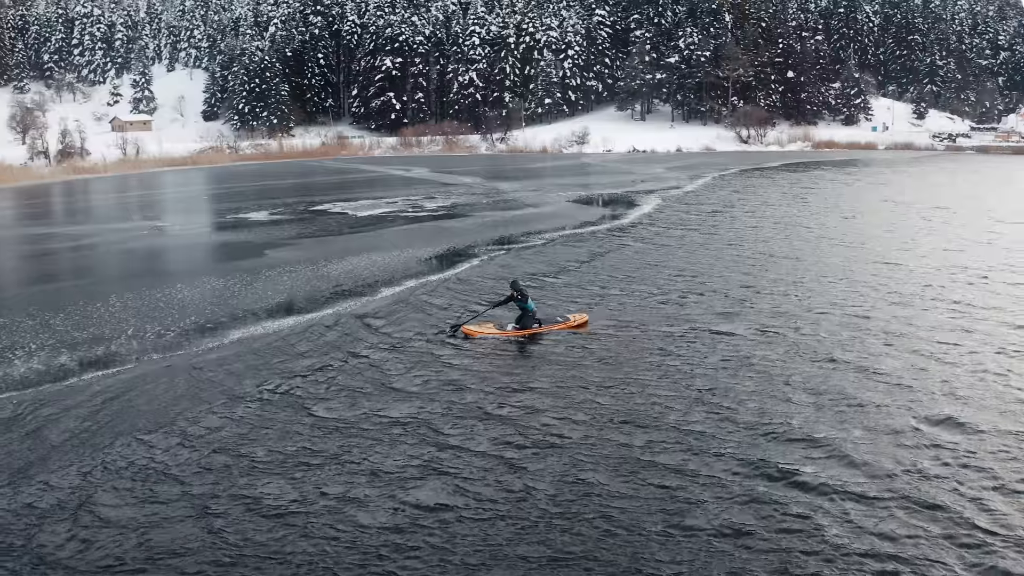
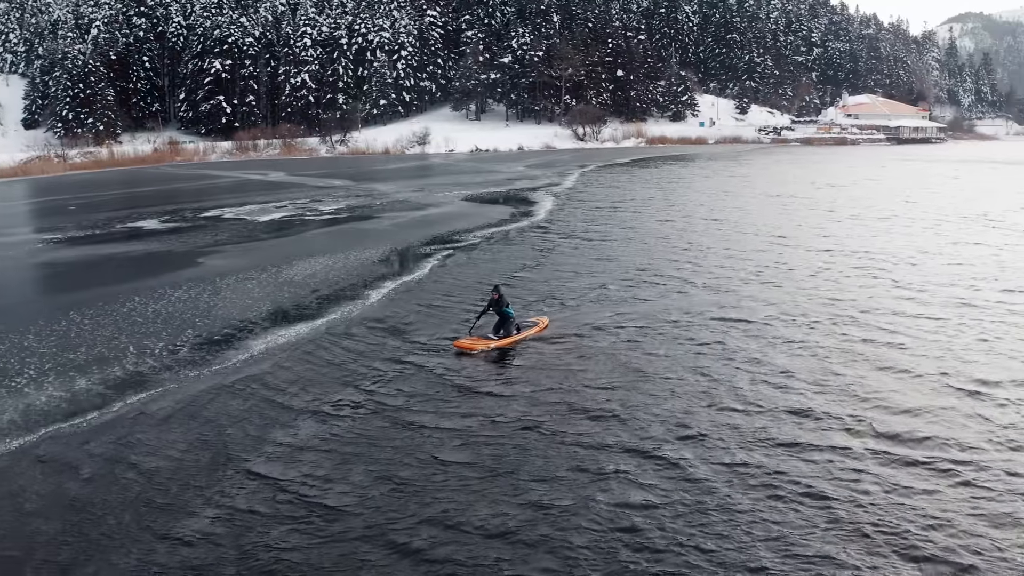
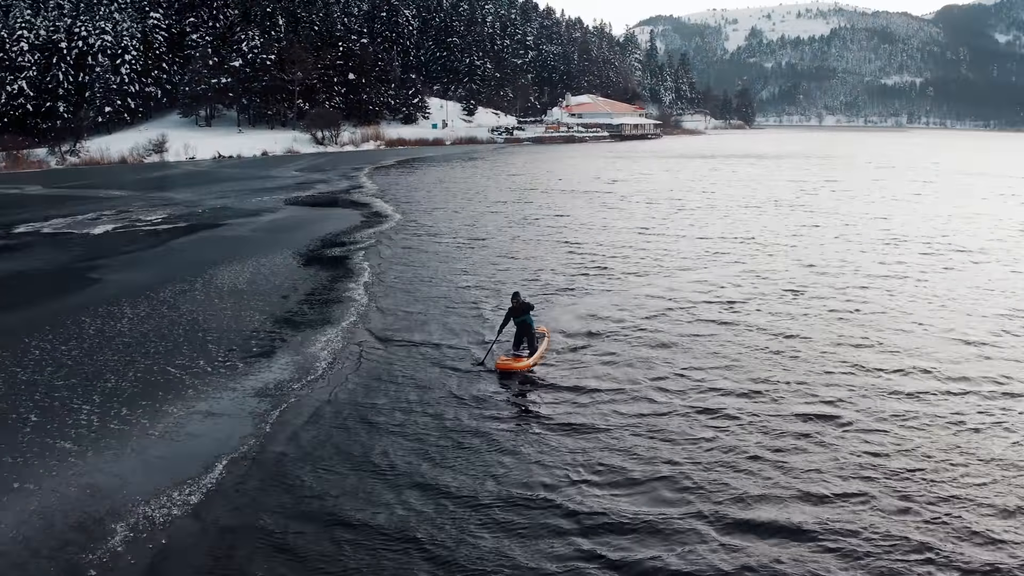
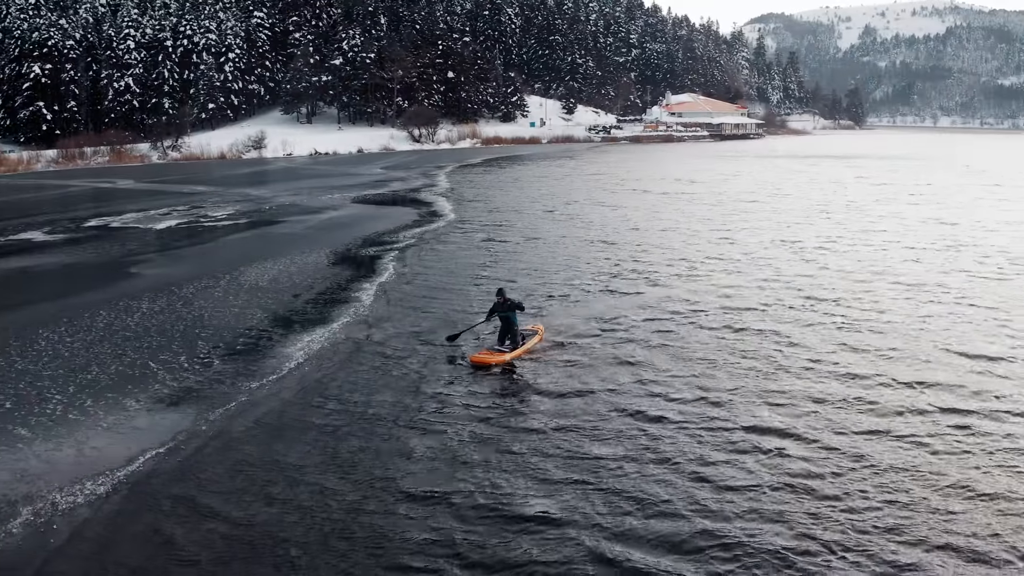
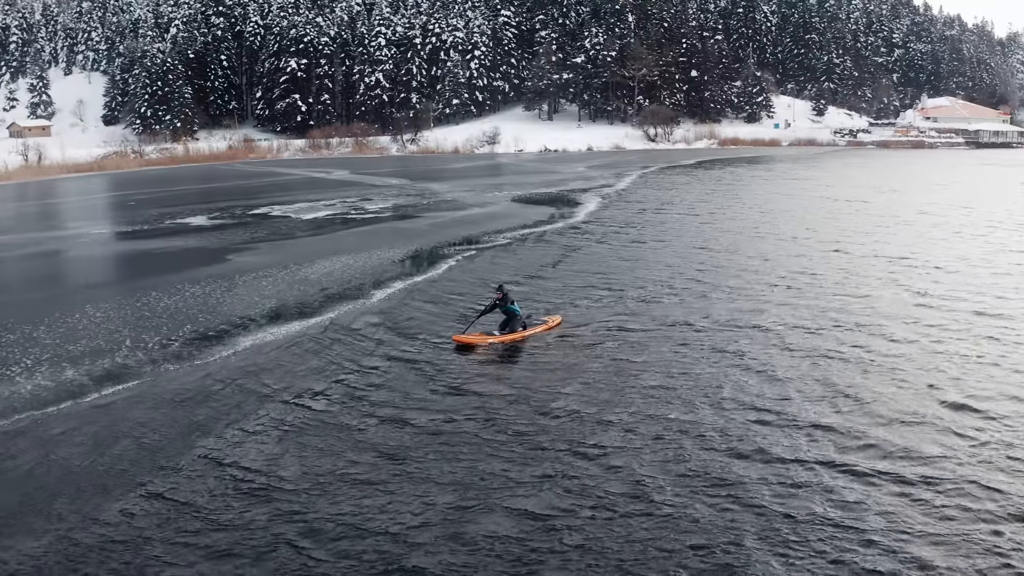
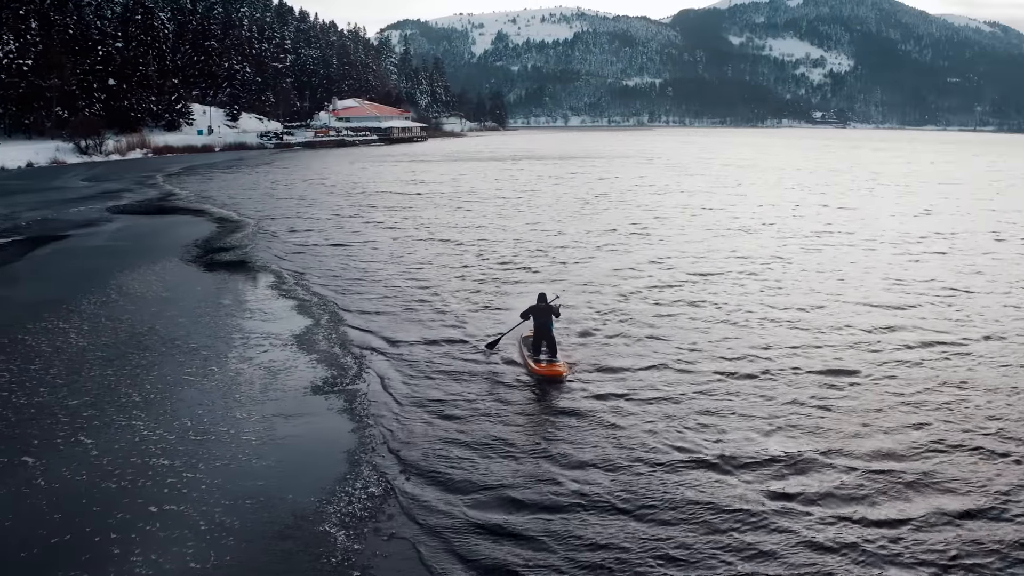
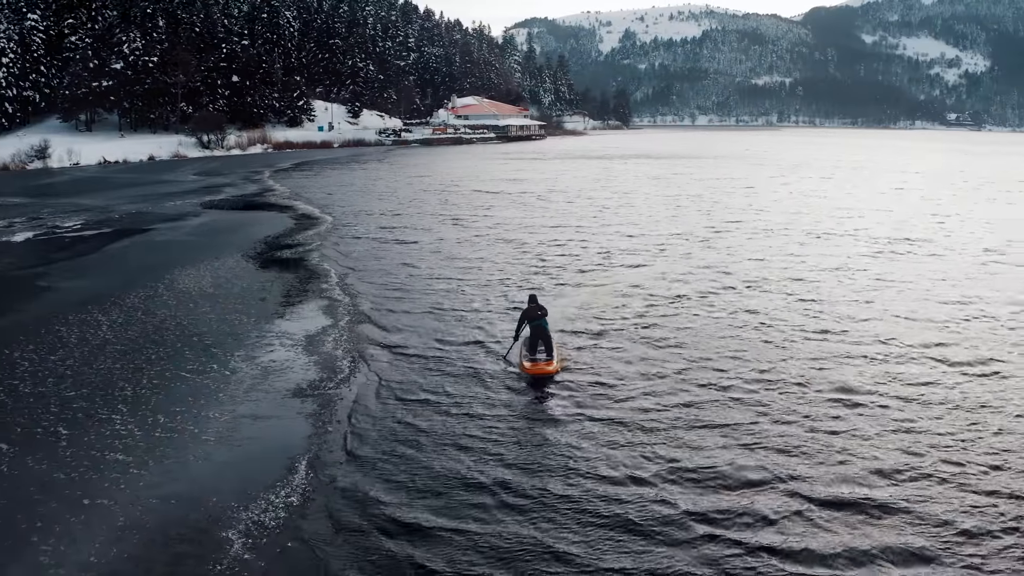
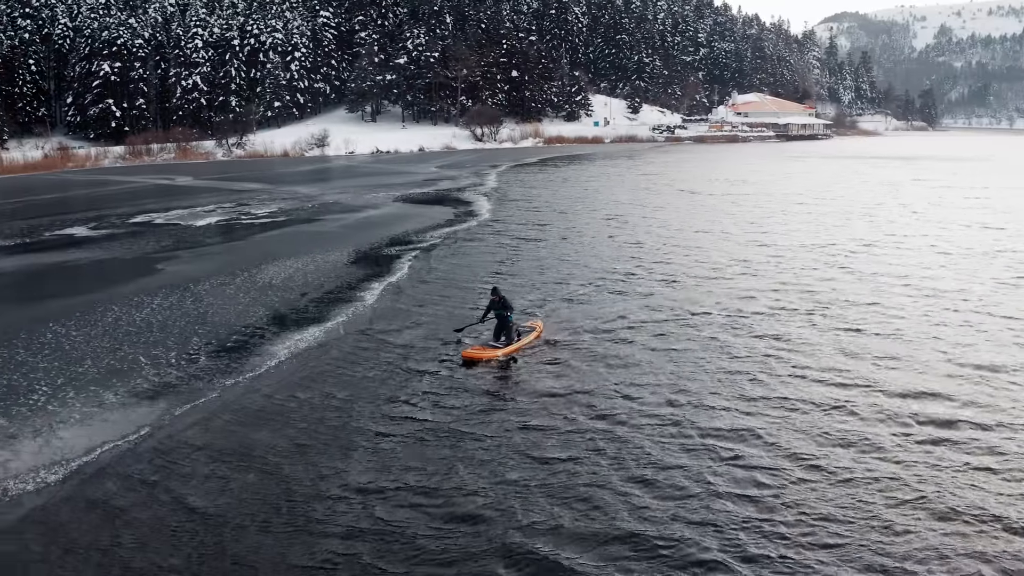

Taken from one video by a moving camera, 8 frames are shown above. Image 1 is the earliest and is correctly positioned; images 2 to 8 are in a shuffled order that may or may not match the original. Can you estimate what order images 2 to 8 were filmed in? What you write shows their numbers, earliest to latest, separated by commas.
5, 2, 8, 4, 3, 7, 6
